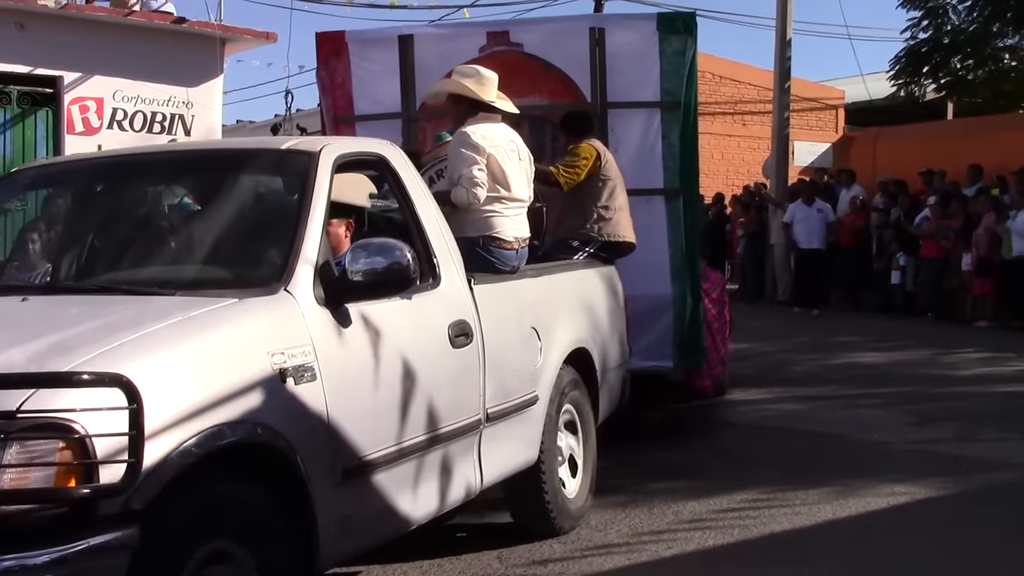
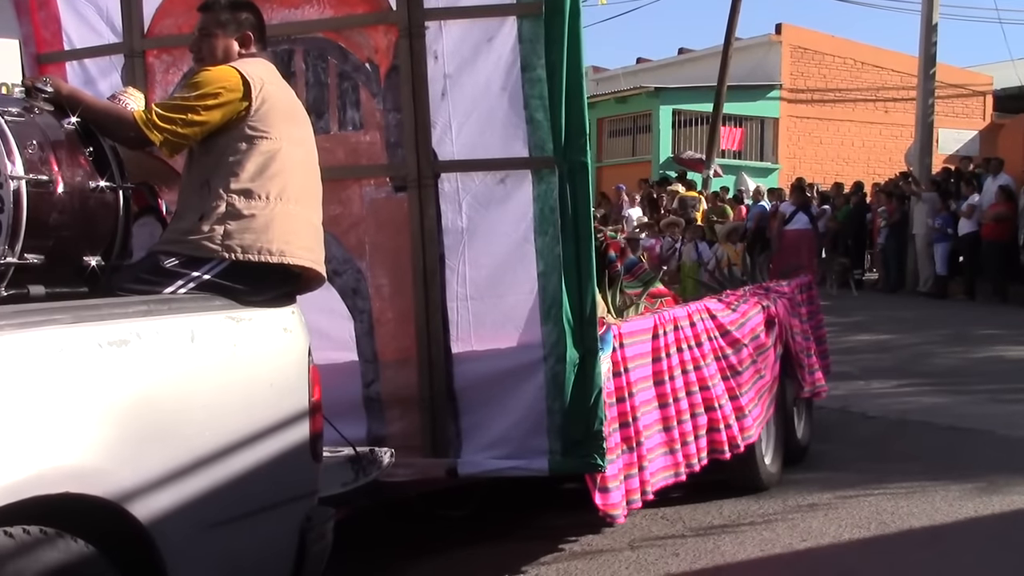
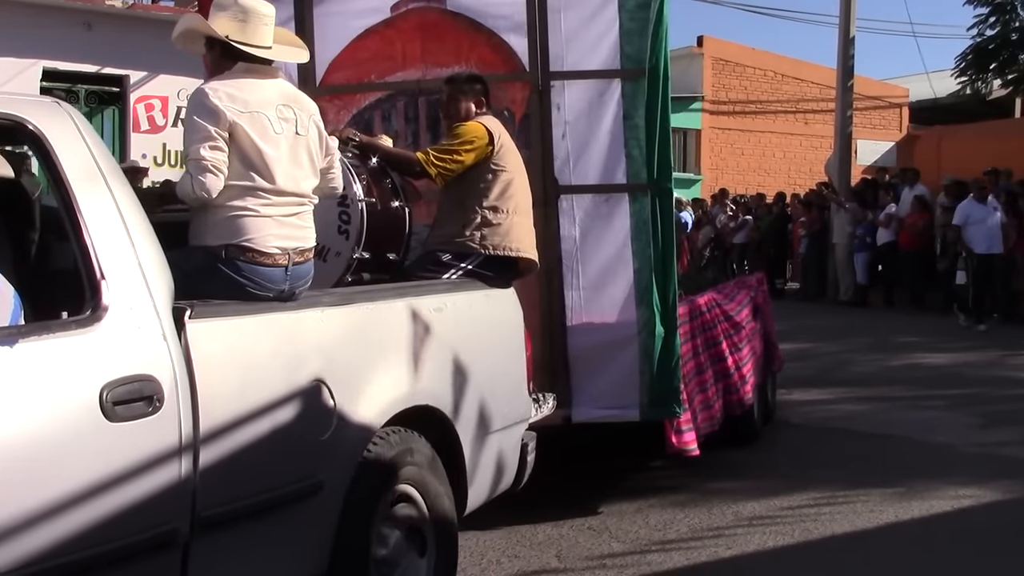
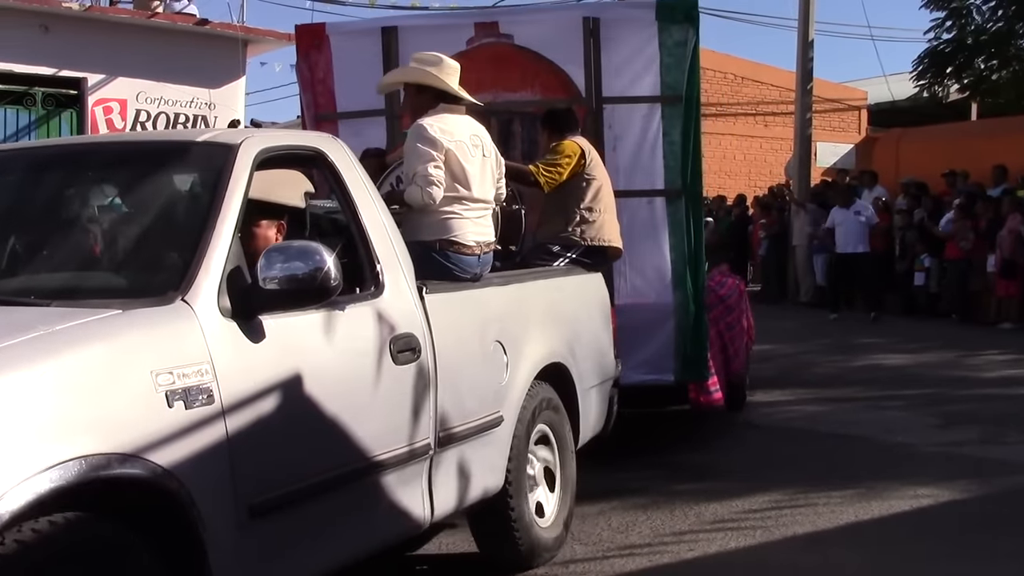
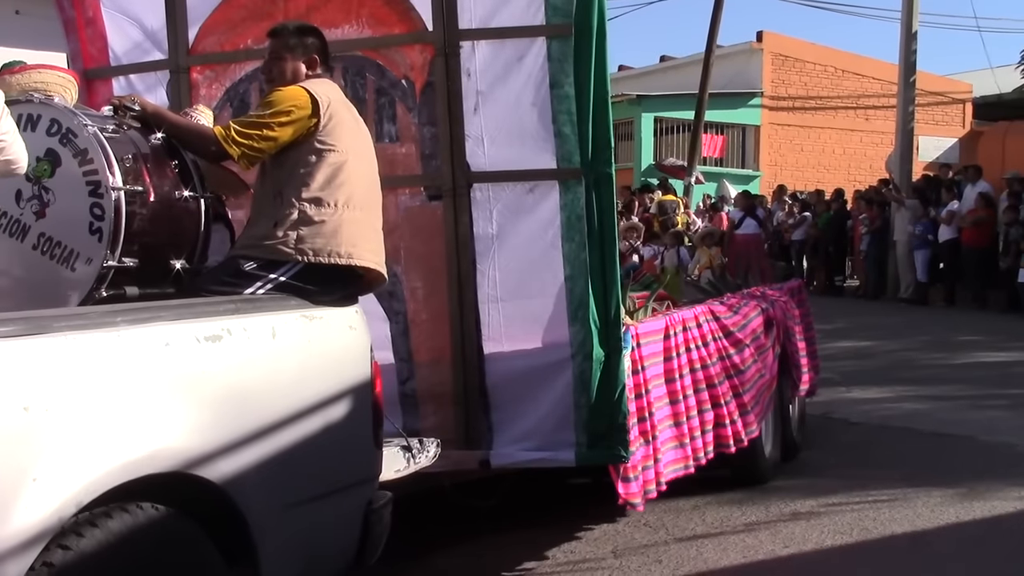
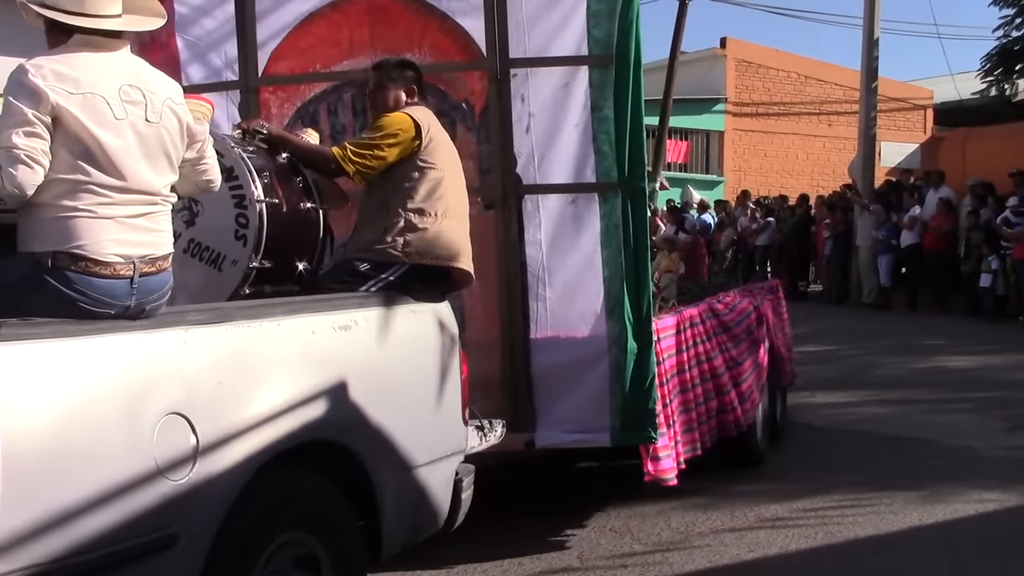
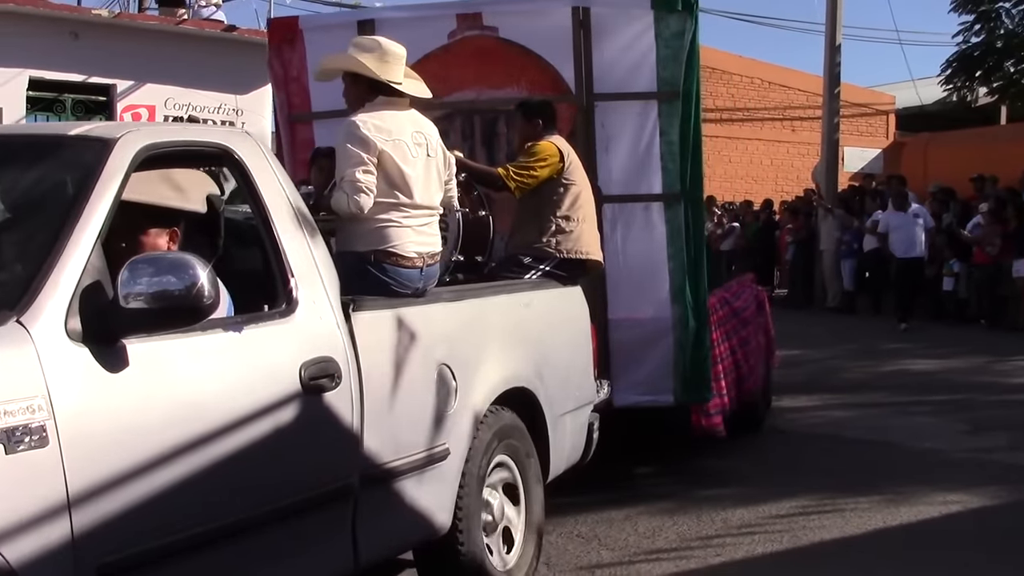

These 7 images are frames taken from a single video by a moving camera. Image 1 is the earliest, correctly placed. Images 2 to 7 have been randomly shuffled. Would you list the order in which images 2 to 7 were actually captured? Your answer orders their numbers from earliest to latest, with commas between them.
4, 7, 3, 6, 5, 2
